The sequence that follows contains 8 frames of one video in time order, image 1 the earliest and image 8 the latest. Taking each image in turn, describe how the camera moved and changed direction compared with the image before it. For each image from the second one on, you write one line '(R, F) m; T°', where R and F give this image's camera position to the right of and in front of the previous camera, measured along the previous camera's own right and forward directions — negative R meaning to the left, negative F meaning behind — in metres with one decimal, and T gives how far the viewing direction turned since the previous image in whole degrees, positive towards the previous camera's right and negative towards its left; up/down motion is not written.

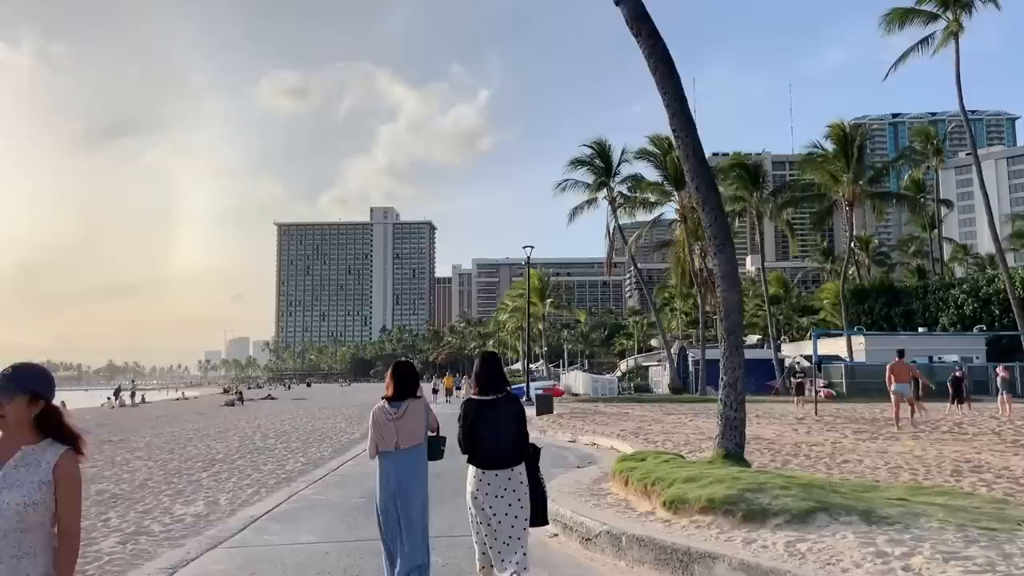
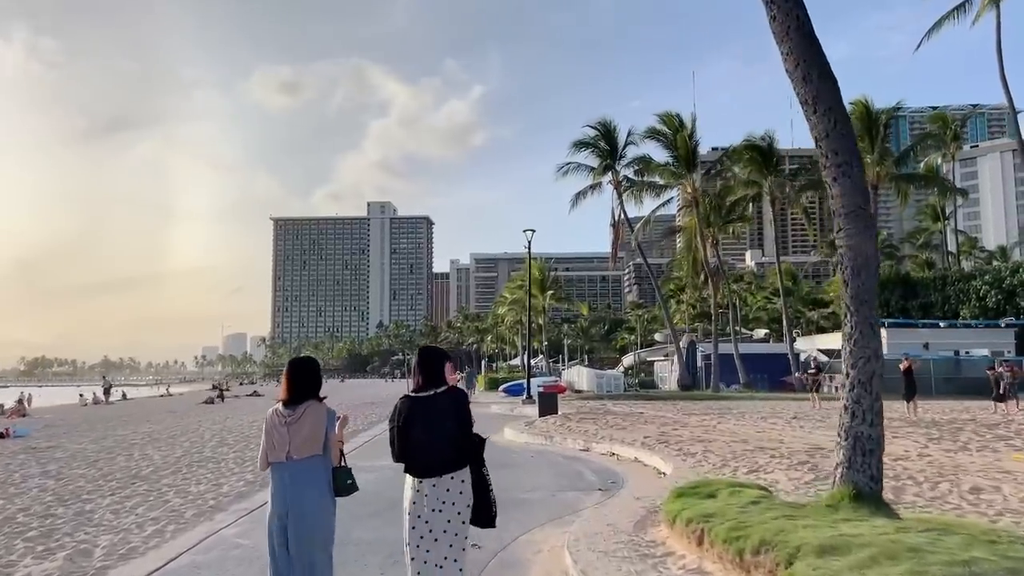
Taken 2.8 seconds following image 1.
(0.0, +2.8) m; 0°
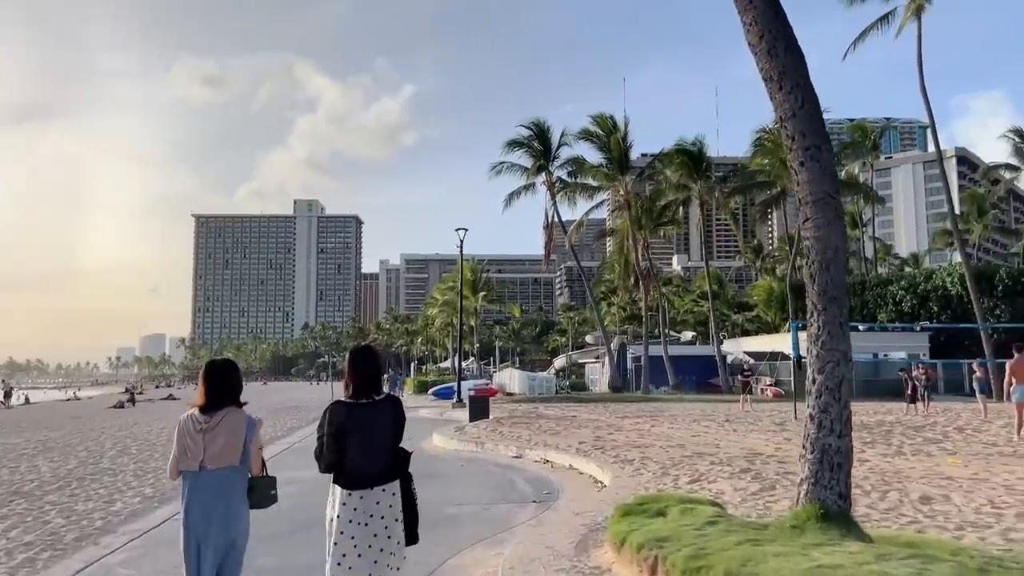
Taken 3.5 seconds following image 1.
(0.0, +0.6) m; +5°
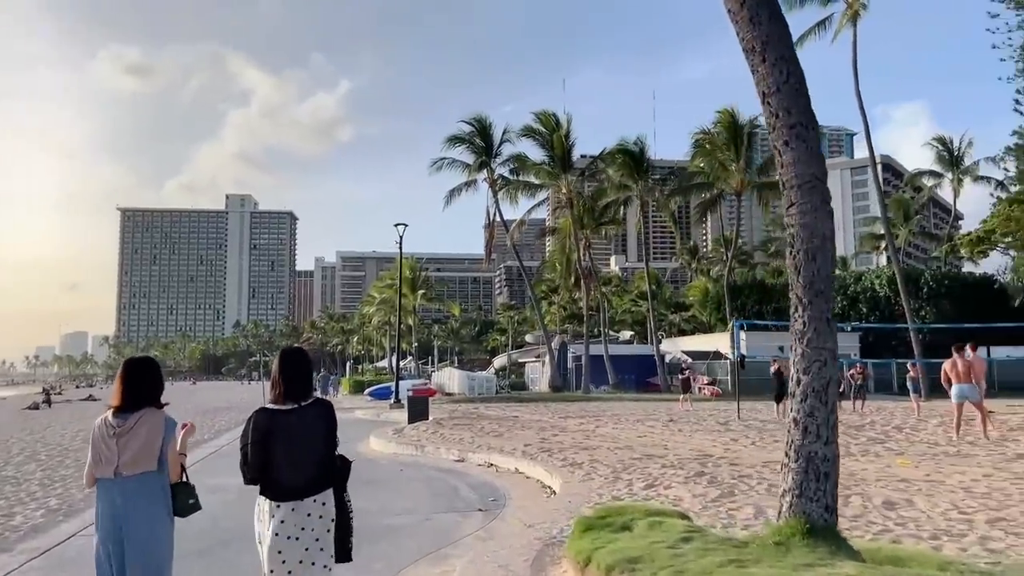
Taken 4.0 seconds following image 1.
(-0.1, +0.5) m; +4°
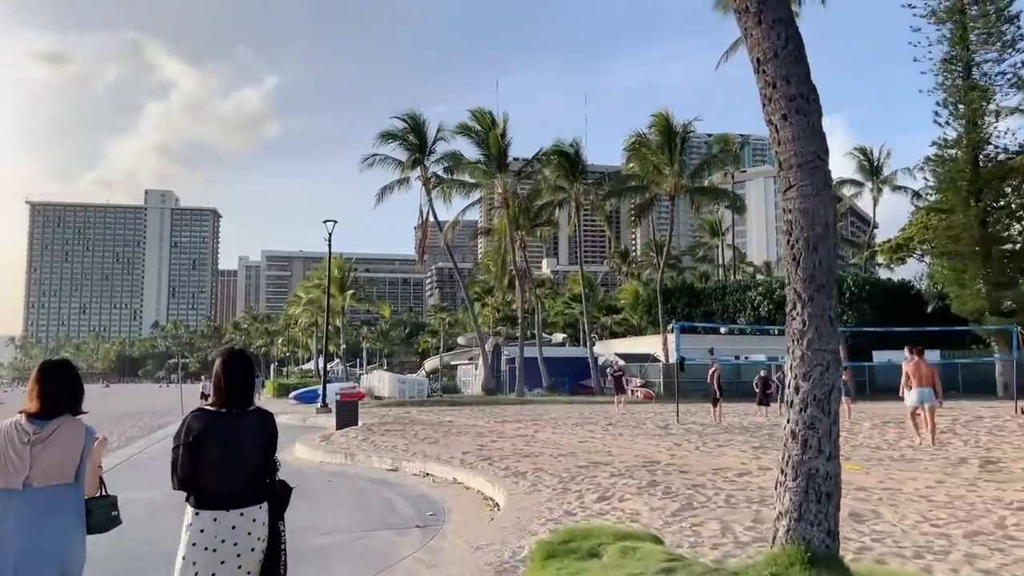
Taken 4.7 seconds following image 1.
(-0.1, +0.6) m; +5°
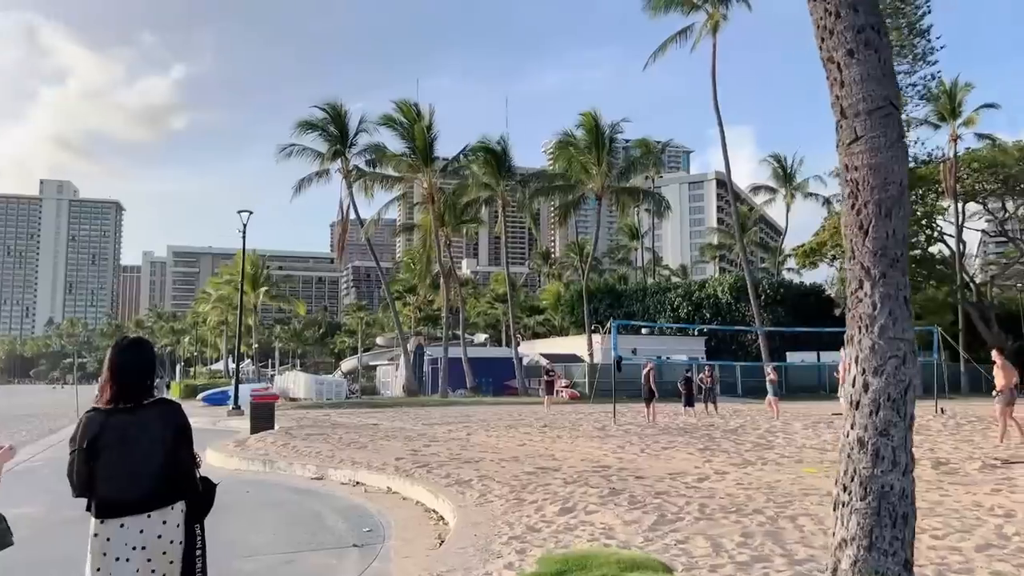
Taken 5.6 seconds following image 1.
(-0.3, +0.8) m; +6°
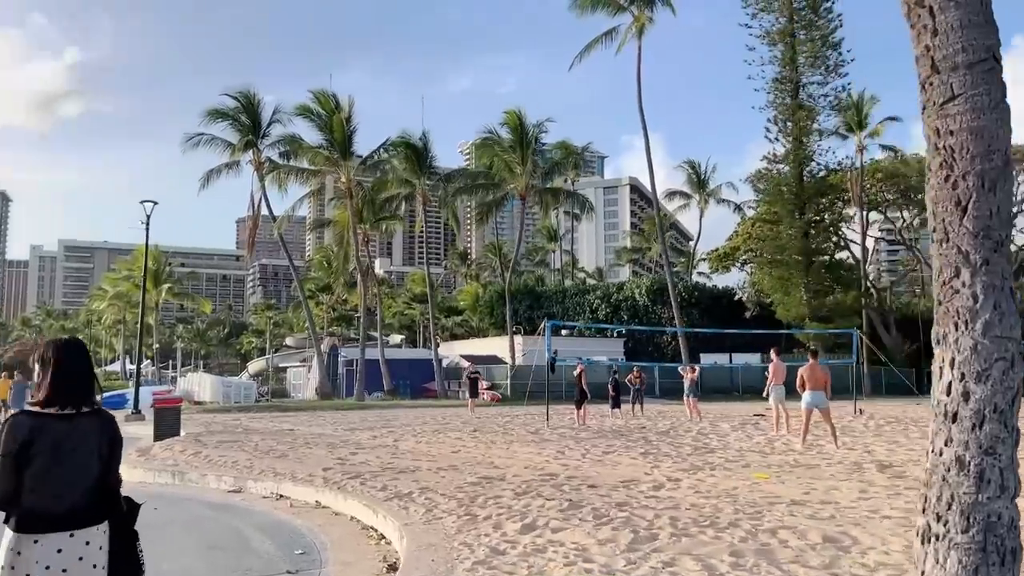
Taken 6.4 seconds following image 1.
(-0.3, +0.6) m; +6°
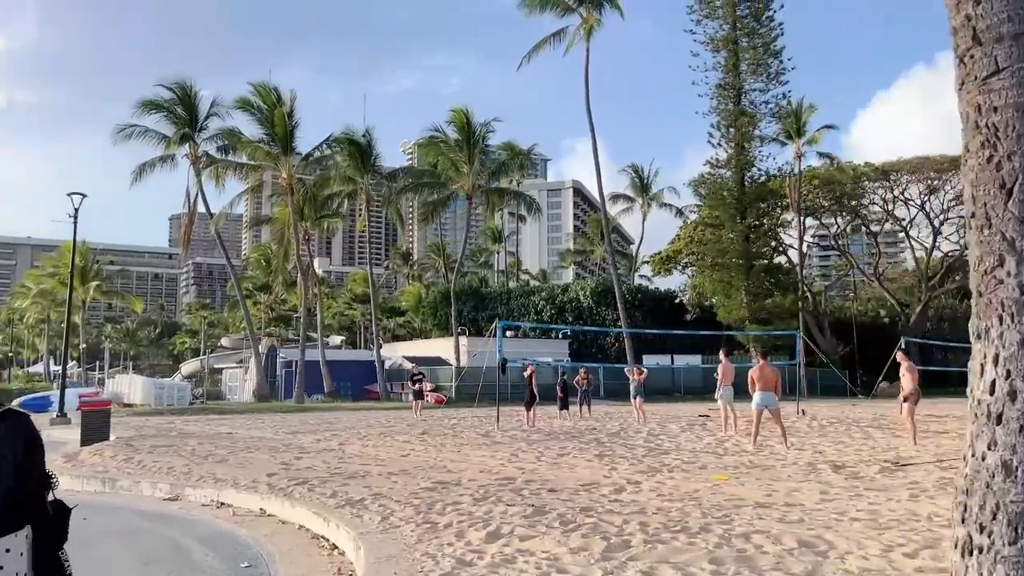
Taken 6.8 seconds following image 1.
(-0.2, +0.3) m; +4°
